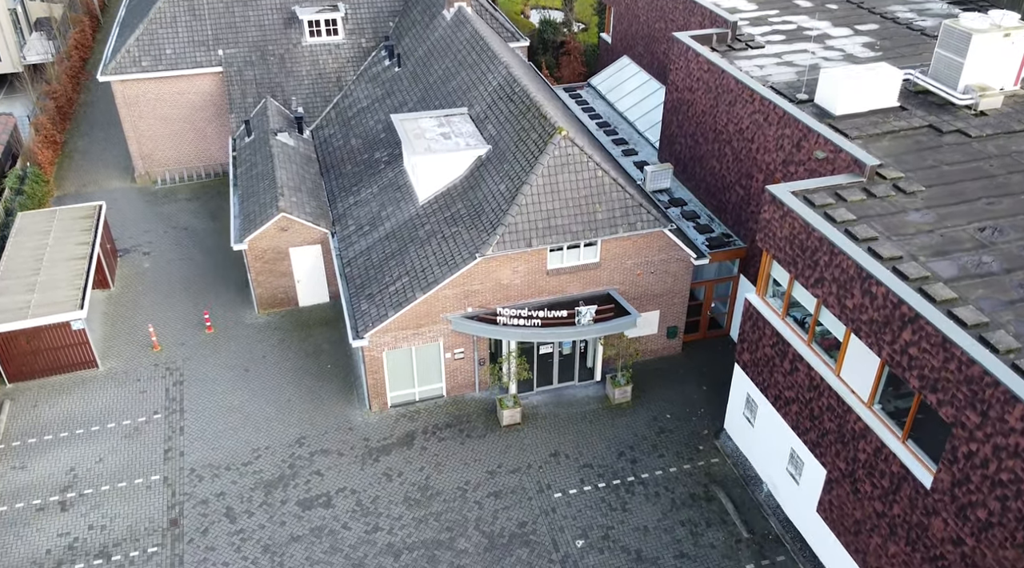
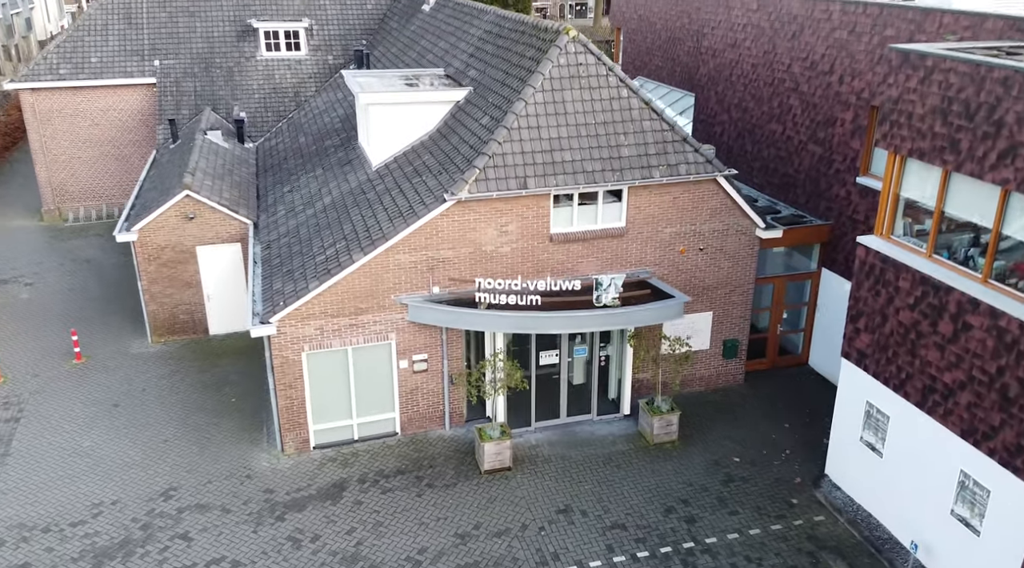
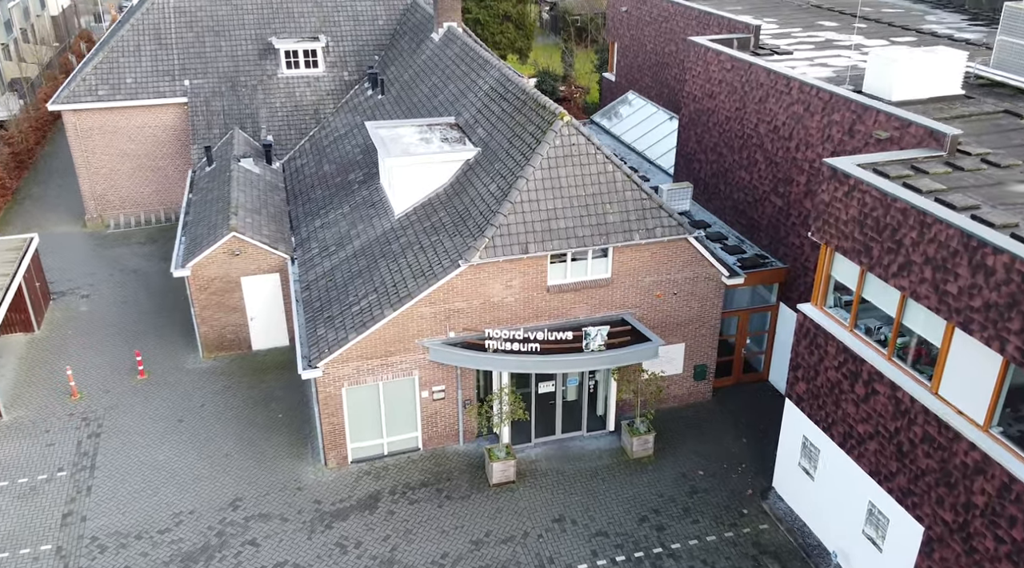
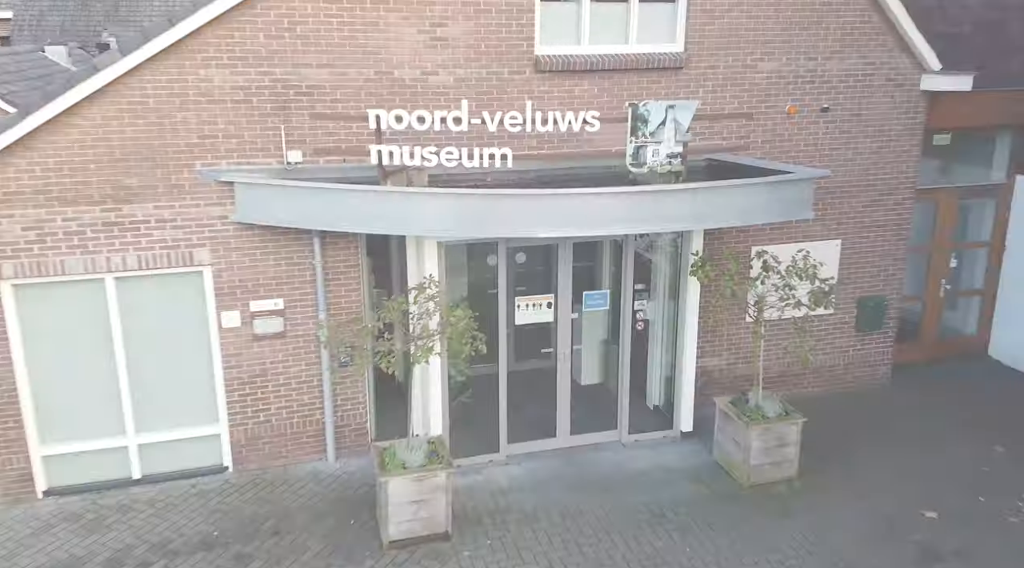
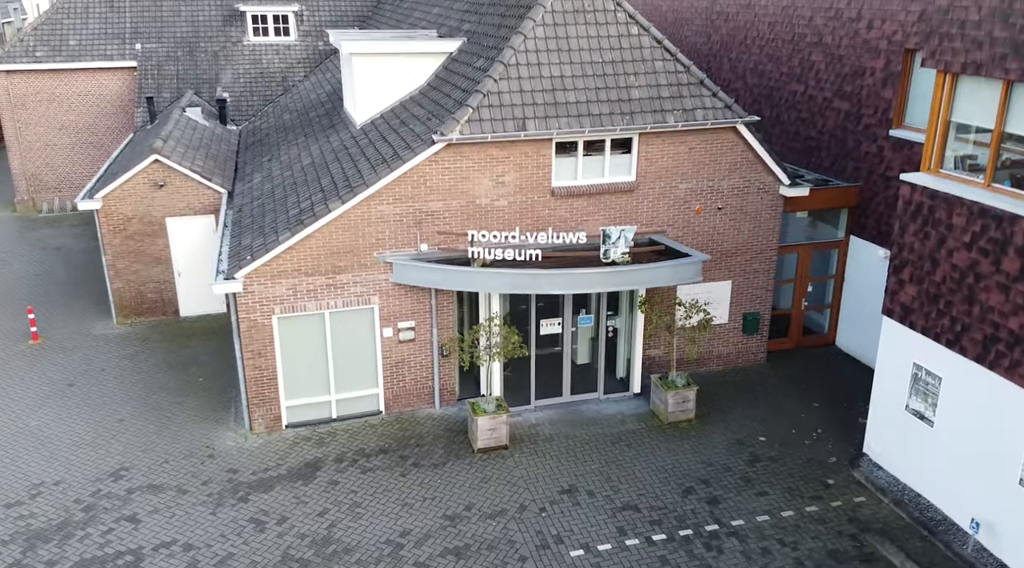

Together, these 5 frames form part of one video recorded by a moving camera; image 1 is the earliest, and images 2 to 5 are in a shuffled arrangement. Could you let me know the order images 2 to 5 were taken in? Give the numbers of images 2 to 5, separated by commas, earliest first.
3, 2, 5, 4
